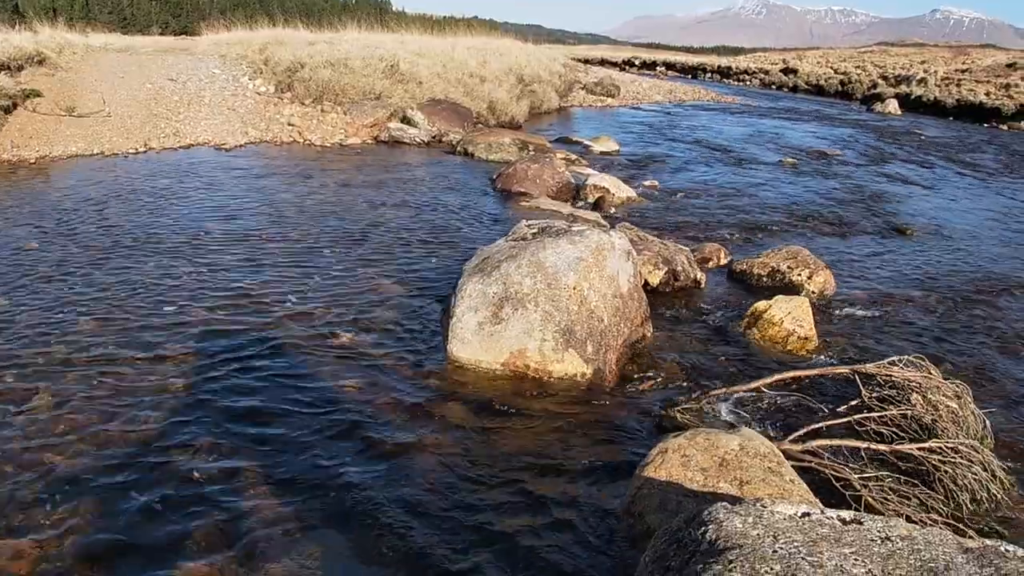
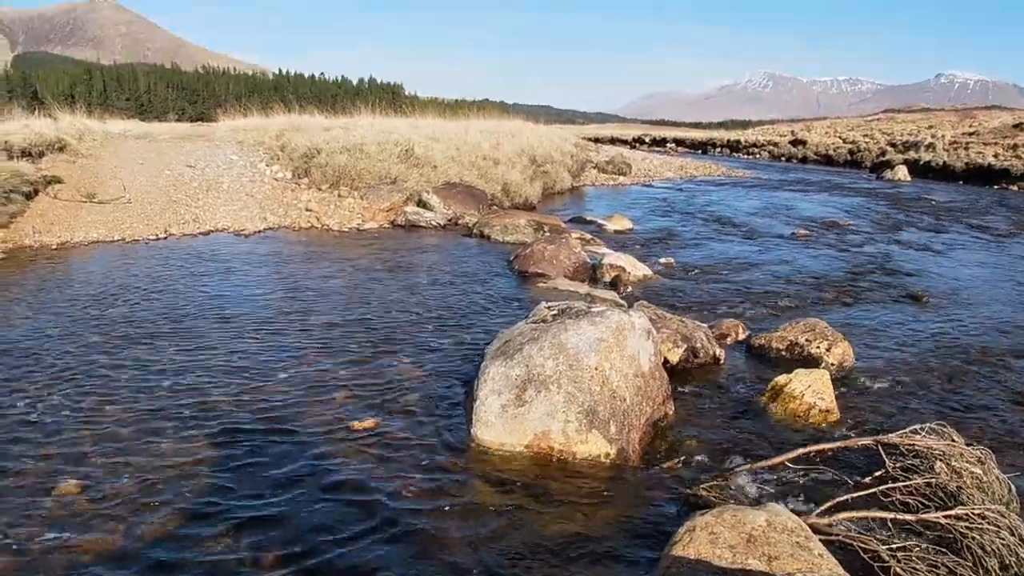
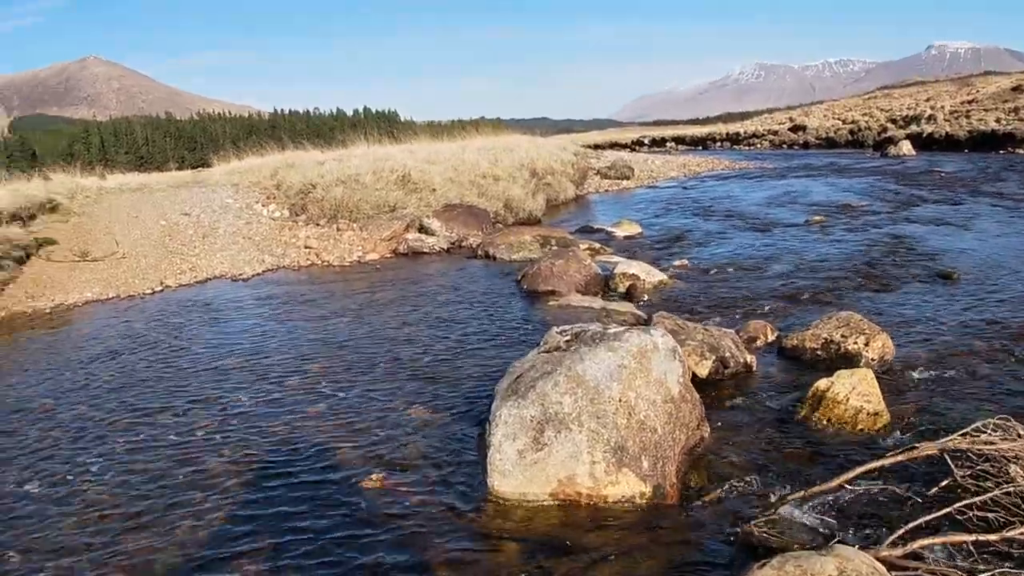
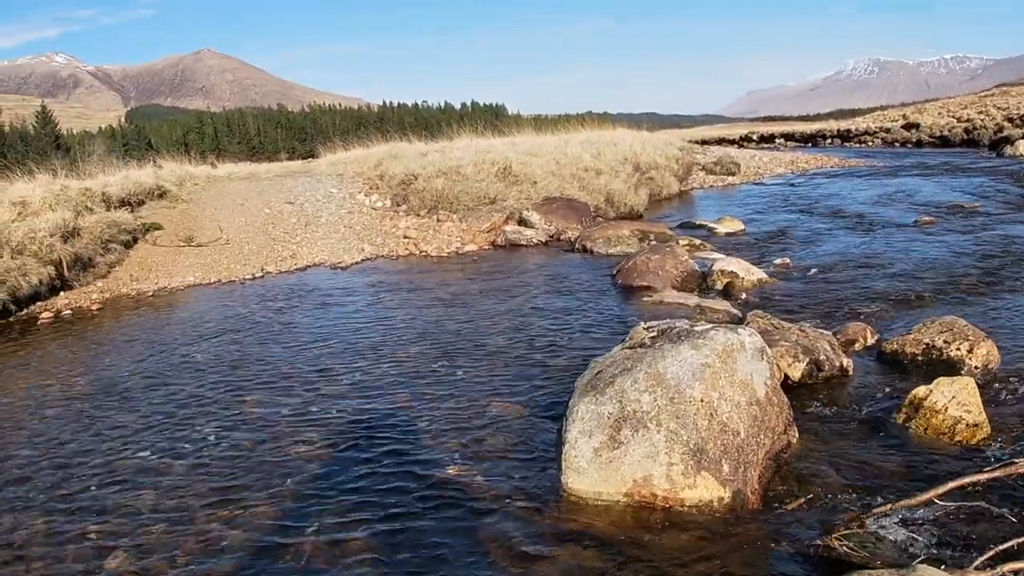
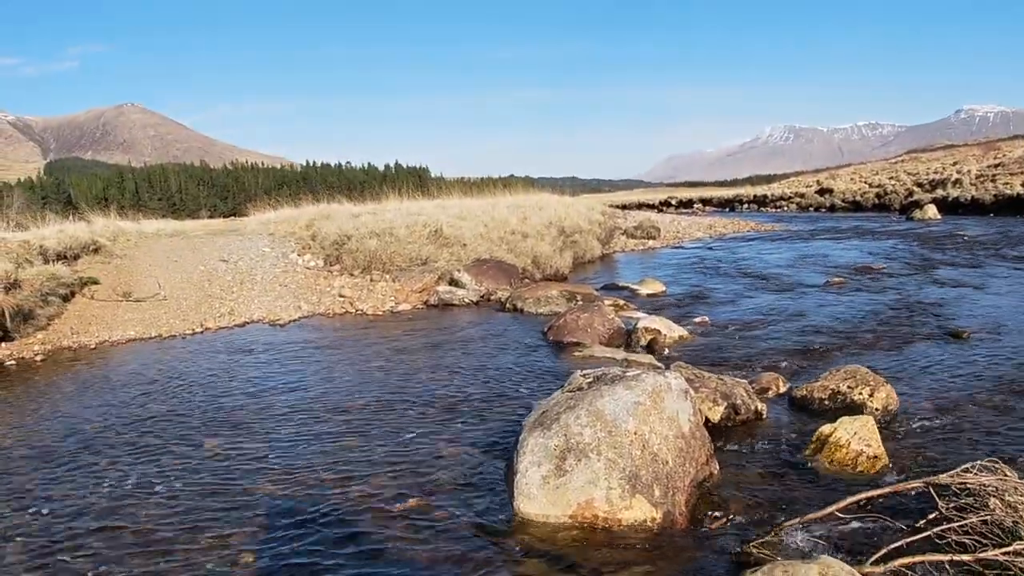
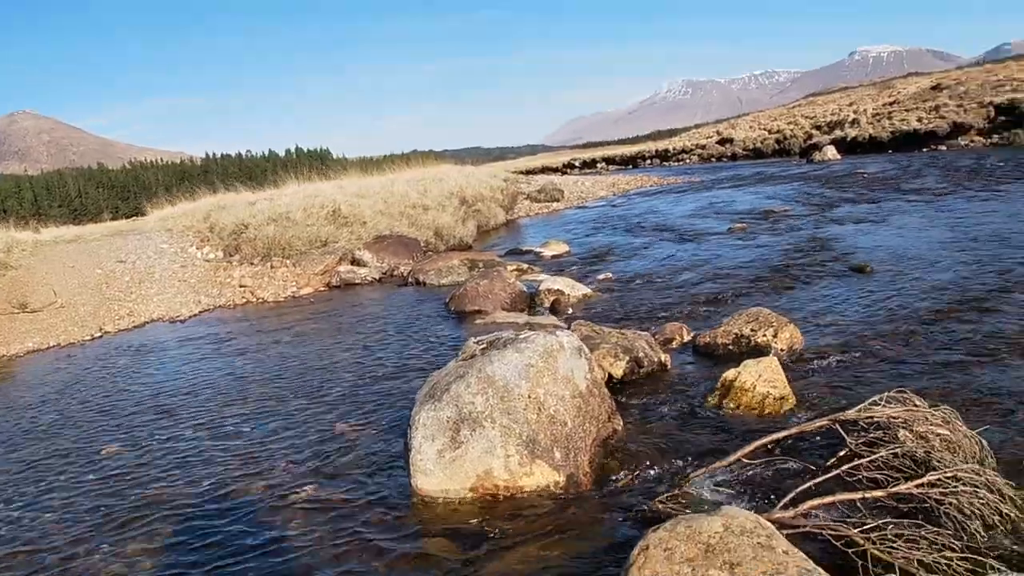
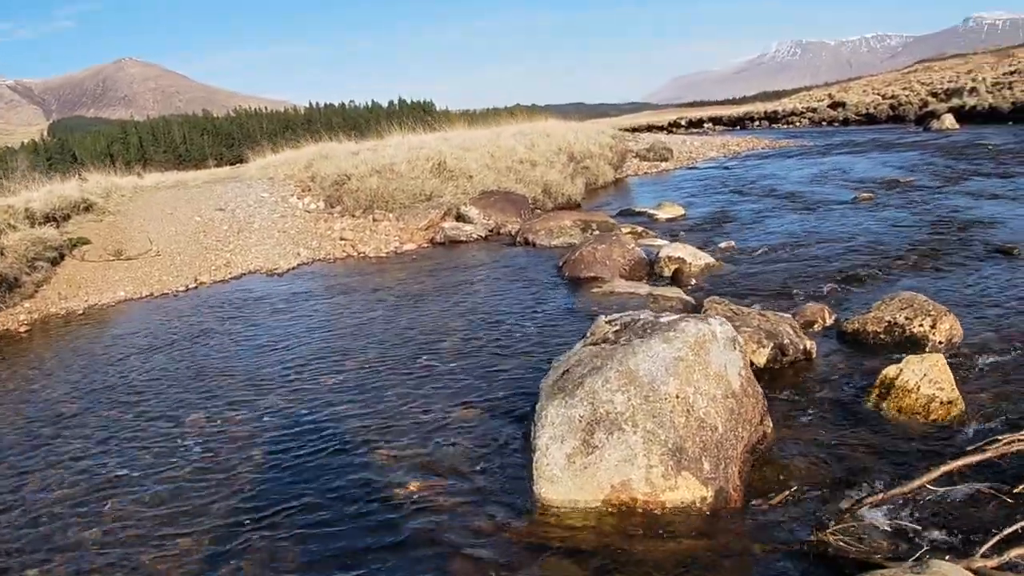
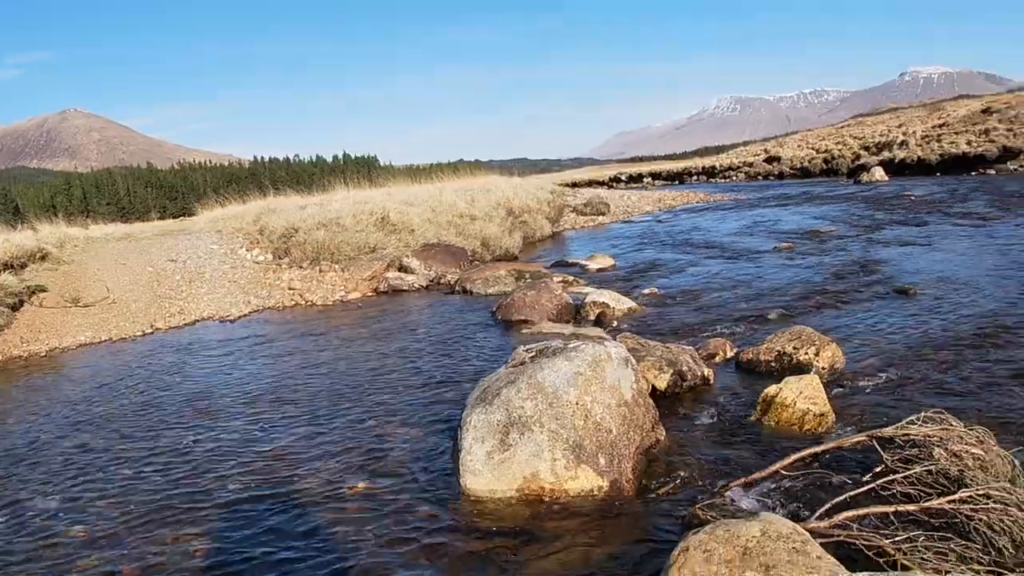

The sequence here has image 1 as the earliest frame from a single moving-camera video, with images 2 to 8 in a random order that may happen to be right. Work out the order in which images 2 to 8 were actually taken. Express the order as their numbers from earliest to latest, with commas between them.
2, 5, 8, 6, 3, 4, 7
